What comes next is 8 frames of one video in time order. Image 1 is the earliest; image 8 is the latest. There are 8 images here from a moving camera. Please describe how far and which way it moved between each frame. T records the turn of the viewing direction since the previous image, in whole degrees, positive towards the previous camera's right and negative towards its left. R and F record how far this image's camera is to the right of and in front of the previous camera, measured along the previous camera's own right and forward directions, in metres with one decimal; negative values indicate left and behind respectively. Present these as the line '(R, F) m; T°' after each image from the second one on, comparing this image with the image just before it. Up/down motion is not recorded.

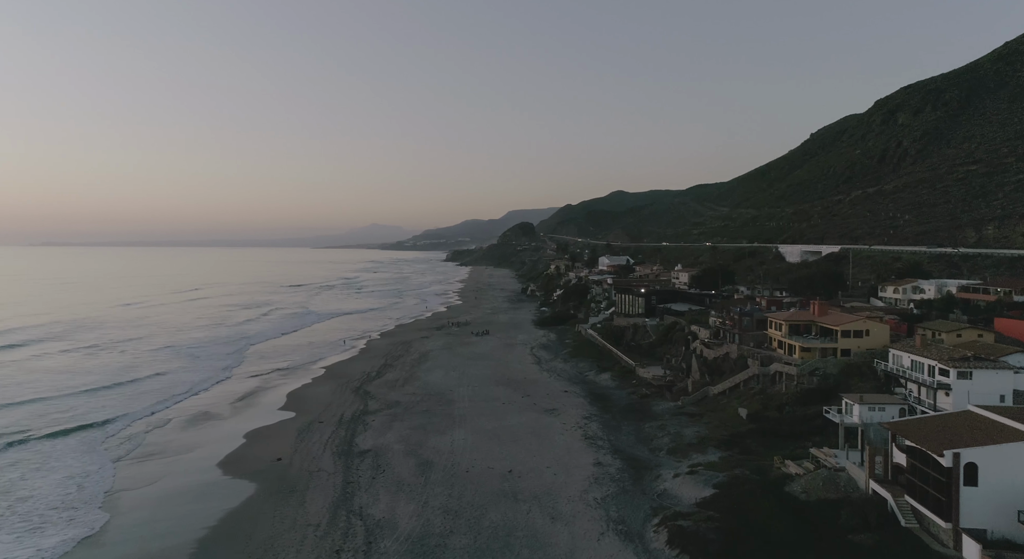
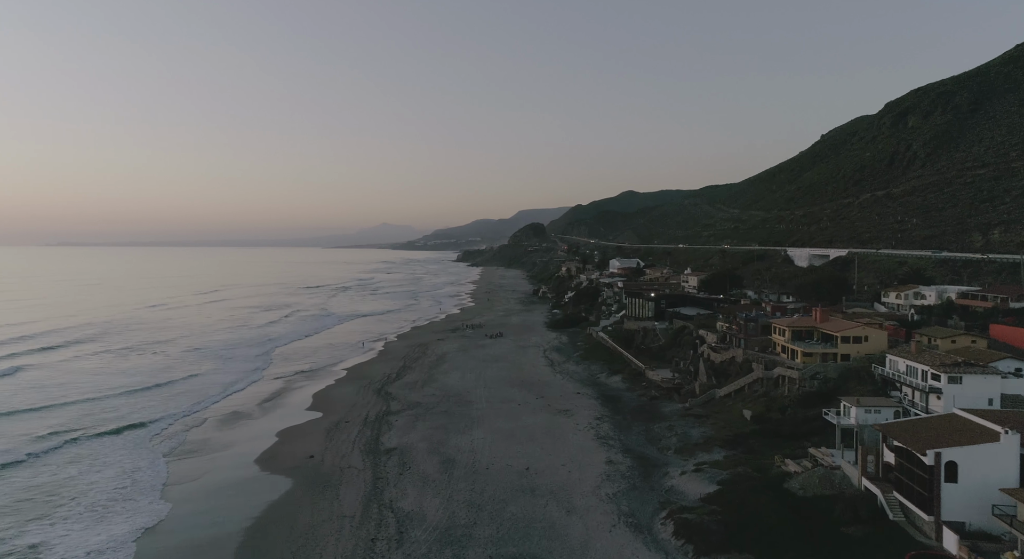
(-0.2, -1.0) m; -1°
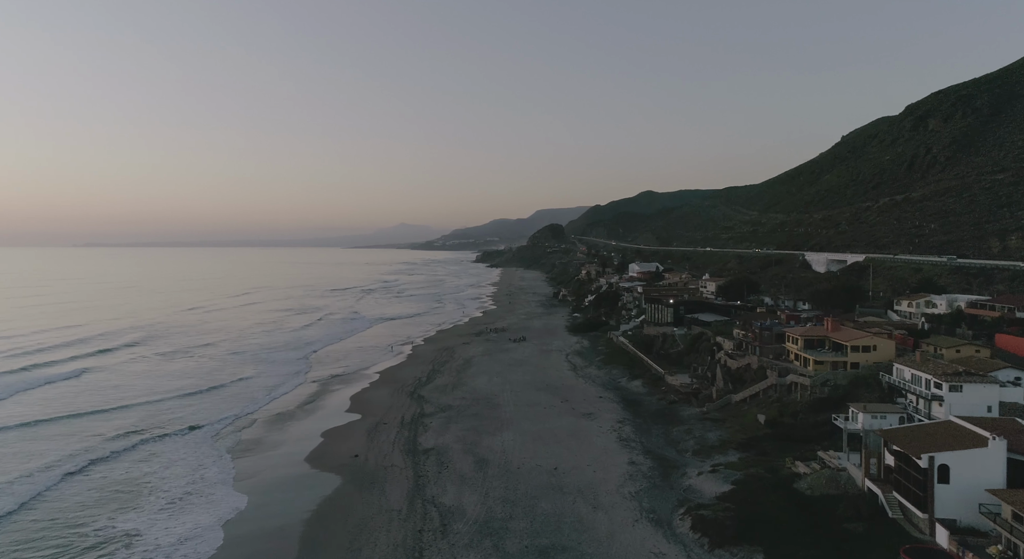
(-0.3, -1.3) m; -2°
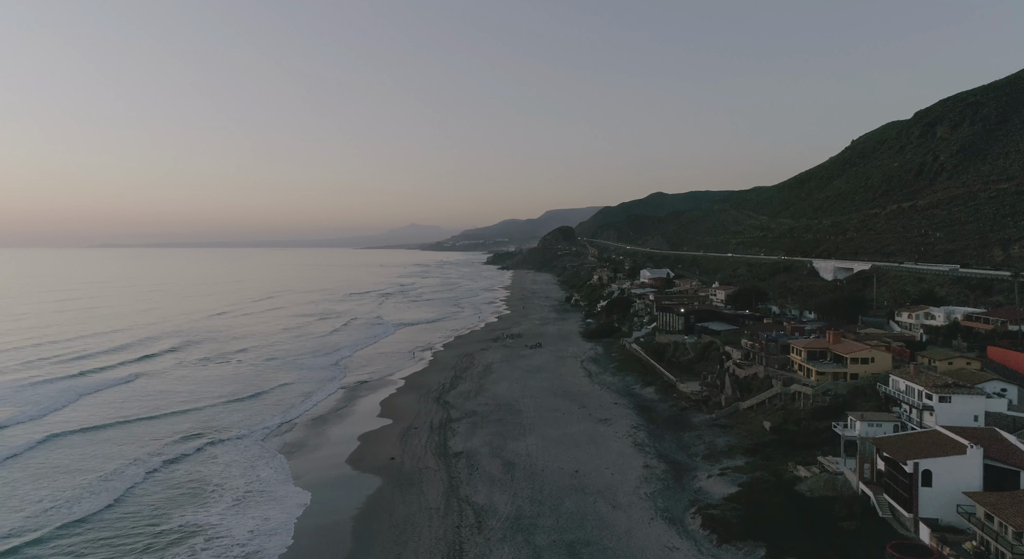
(-0.5, -1.6) m; -1°
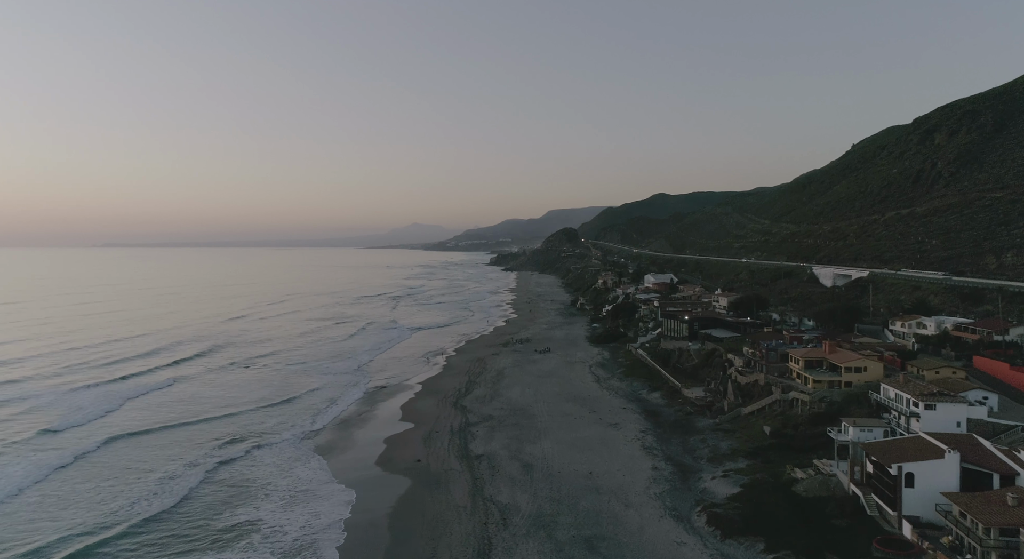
(-0.6, -1.5) m; 0°
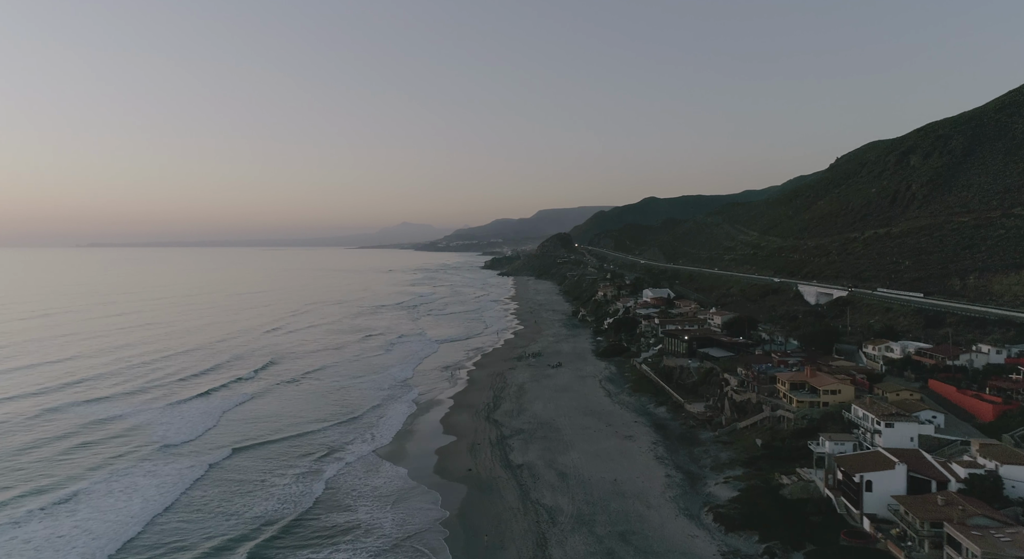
(-2.0, -4.1) m; +1°
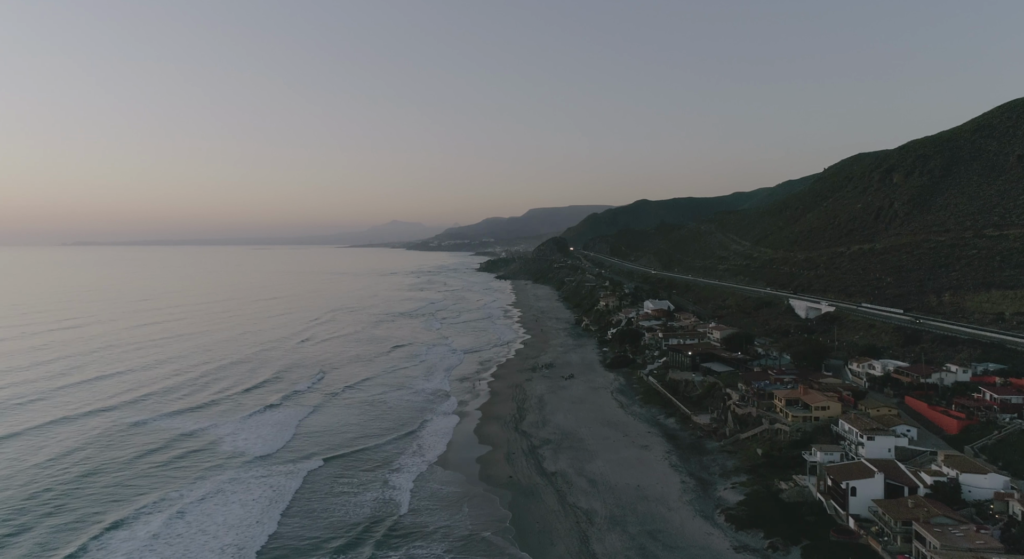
(-2.2, -3.8) m; +1°
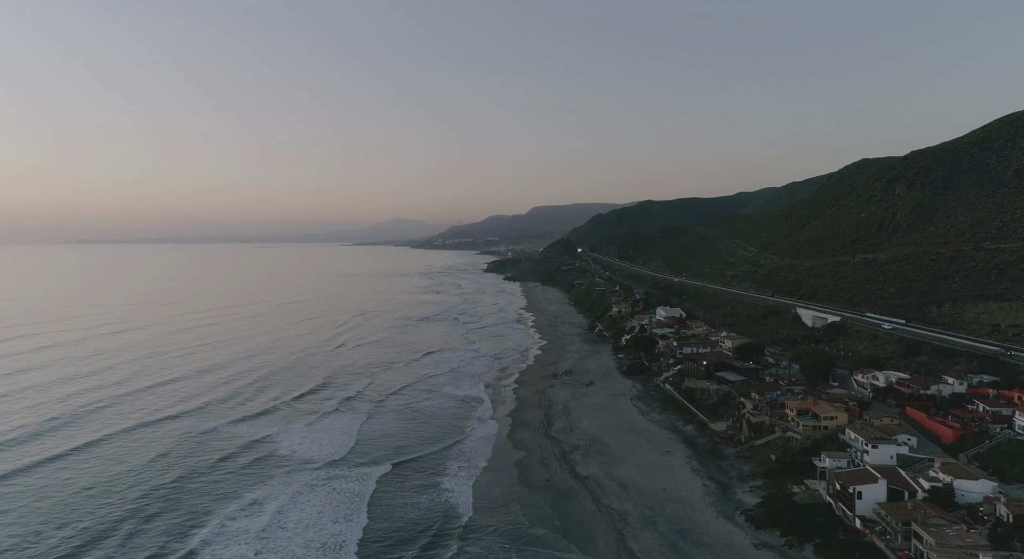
(-1.9, -3.0) m; 0°
